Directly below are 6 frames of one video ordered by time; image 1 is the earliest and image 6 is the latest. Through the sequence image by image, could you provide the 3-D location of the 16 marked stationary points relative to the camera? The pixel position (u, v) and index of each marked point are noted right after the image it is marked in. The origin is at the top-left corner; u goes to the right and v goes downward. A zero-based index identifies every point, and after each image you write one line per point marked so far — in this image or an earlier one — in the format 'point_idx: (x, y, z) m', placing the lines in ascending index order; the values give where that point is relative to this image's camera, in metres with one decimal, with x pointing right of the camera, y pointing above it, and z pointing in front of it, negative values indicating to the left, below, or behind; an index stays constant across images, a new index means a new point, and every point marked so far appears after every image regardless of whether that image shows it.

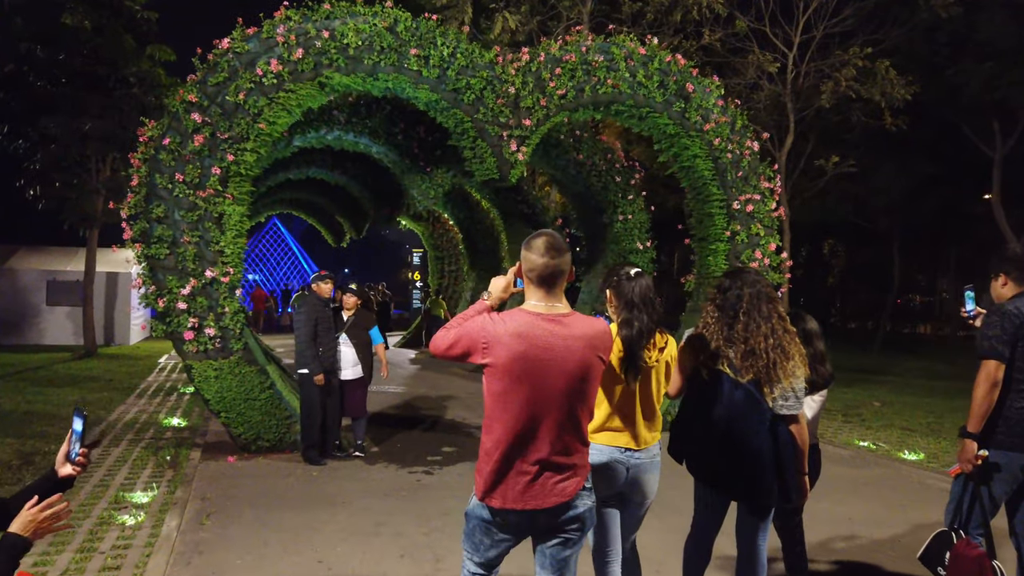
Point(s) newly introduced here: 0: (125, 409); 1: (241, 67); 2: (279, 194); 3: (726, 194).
0: (-6.0, -1.9, +12.1) m
1: (-3.0, +2.5, +8.7) m
2: (-5.6, +2.3, +18.6) m
3: (+2.9, +1.3, +10.8) m
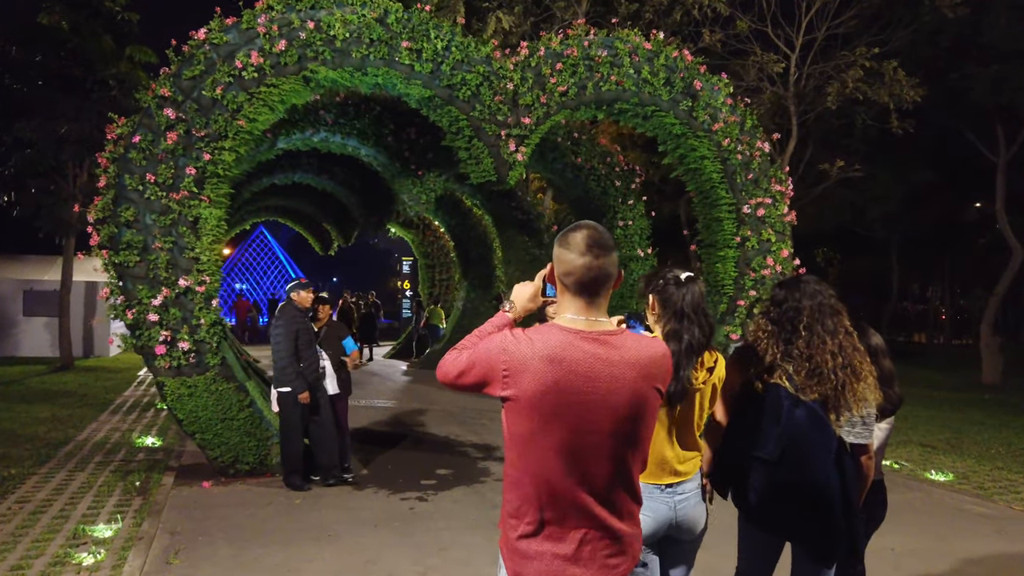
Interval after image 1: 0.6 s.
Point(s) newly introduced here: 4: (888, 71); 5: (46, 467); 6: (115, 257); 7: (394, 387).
0: (-6.1, -2.0, +11.4) m
1: (-3.0, +2.4, +8.1) m
2: (-5.7, +2.0, +17.9) m
3: (+2.9, +1.2, +10.2) m
4: (+6.7, +3.9, +13.9) m
5: (-5.3, -2.0, +8.9) m
6: (-4.0, +0.3, +7.8) m
7: (-2.5, -2.1, +16.4) m
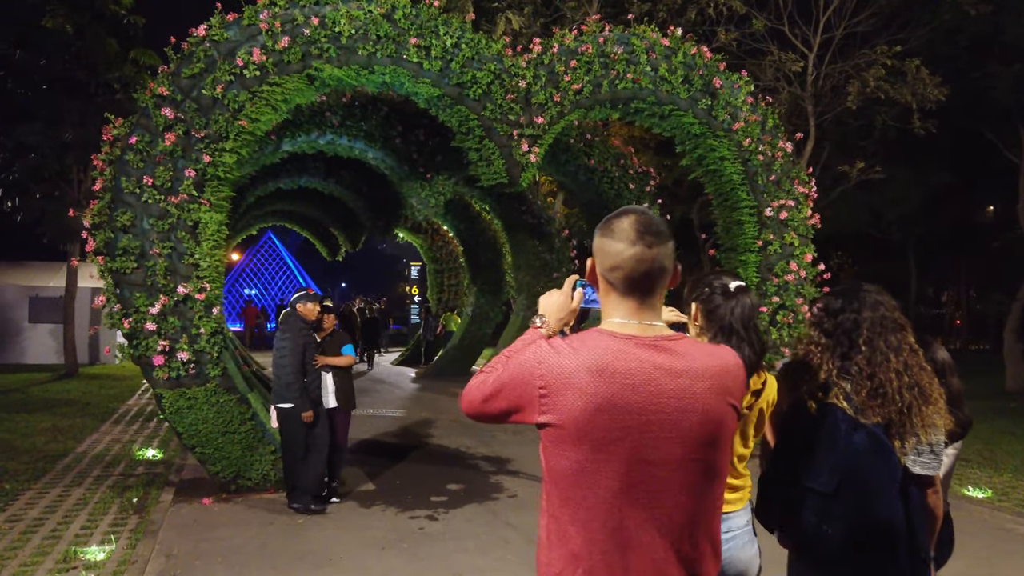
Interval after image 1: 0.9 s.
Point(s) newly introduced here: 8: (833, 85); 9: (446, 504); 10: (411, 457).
0: (-5.9, -2.1, +11.1) m
1: (-2.9, +2.3, +7.7) m
2: (-5.5, +1.9, +17.6) m
3: (+3.1, +1.1, +9.8) m
4: (+6.9, +3.8, +13.5) m
5: (-5.1, -2.1, +8.5) m
6: (-3.9, +0.2, +7.5) m
7: (-2.2, -2.2, +16.0) m
8: (+6.6, +4.2, +16.0) m
9: (-0.6, -2.1, +7.5) m
10: (-1.3, -2.1, +9.7) m
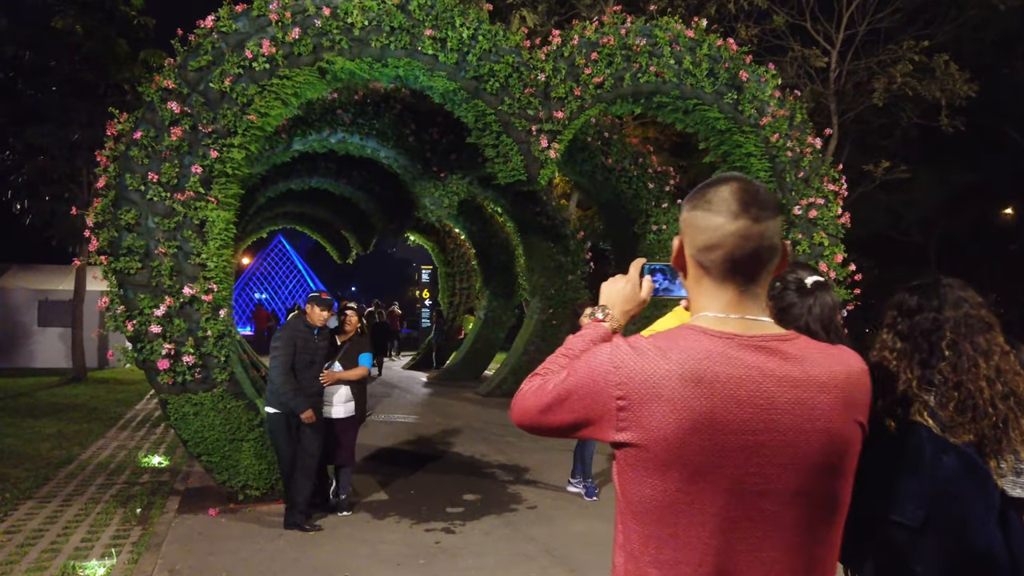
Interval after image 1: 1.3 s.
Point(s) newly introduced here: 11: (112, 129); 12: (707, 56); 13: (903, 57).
0: (-5.7, -2.2, +10.8) m
1: (-2.7, +2.3, +7.4) m
2: (-5.2, +1.8, +17.4) m
3: (+3.3, +1.1, +9.4) m
4: (+7.2, +3.8, +13.1) m
5: (-4.9, -2.1, +8.2) m
6: (-3.7, +0.2, +7.2) m
7: (-2.0, -2.3, +15.7) m
8: (+6.9, +4.1, +15.6) m
9: (-0.5, -2.1, +7.2) m
10: (-1.0, -2.1, +9.3) m
11: (-3.9, +1.5, +7.5) m
12: (+2.3, +2.7, +9.1) m
13: (+6.9, +4.1, +13.8) m
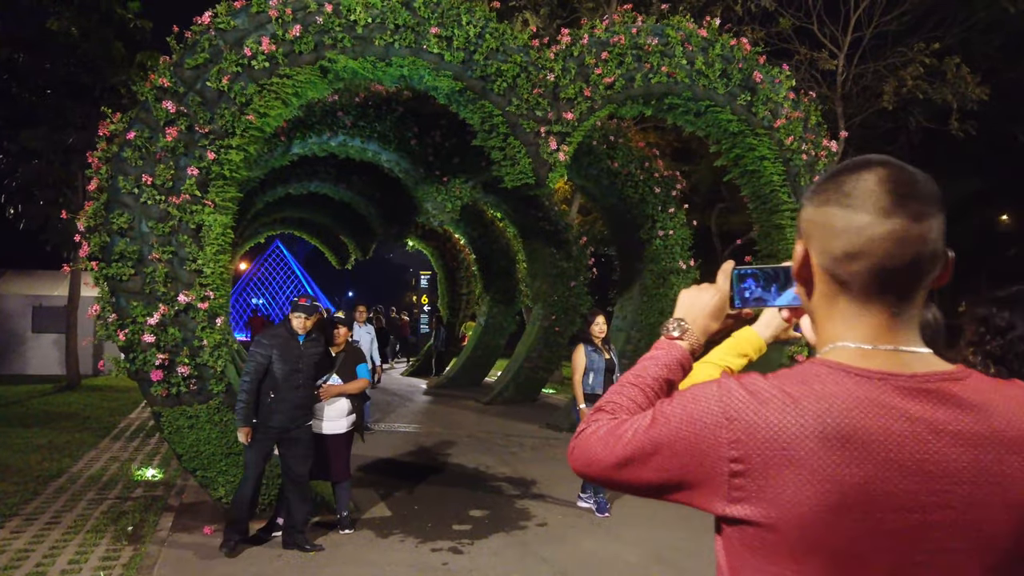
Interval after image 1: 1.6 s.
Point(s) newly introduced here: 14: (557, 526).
0: (-5.6, -2.2, +10.4) m
1: (-2.6, +2.2, +7.2) m
2: (-5.1, +1.7, +17.1) m
3: (+3.4, +1.0, +9.1) m
4: (+7.2, +3.6, +12.9) m
5: (-4.9, -2.2, +7.9) m
6: (-3.6, +0.2, +6.9) m
7: (-1.9, -2.4, +15.4) m
8: (+6.9, +4.0, +15.3) m
9: (-0.4, -2.2, +6.9) m
10: (-1.0, -2.2, +9.0) m
11: (-3.8, +1.5, +7.2) m
12: (+2.4, +2.6, +8.8) m
13: (+7.0, +4.0, +13.6) m
14: (+0.4, -2.2, +7.2) m
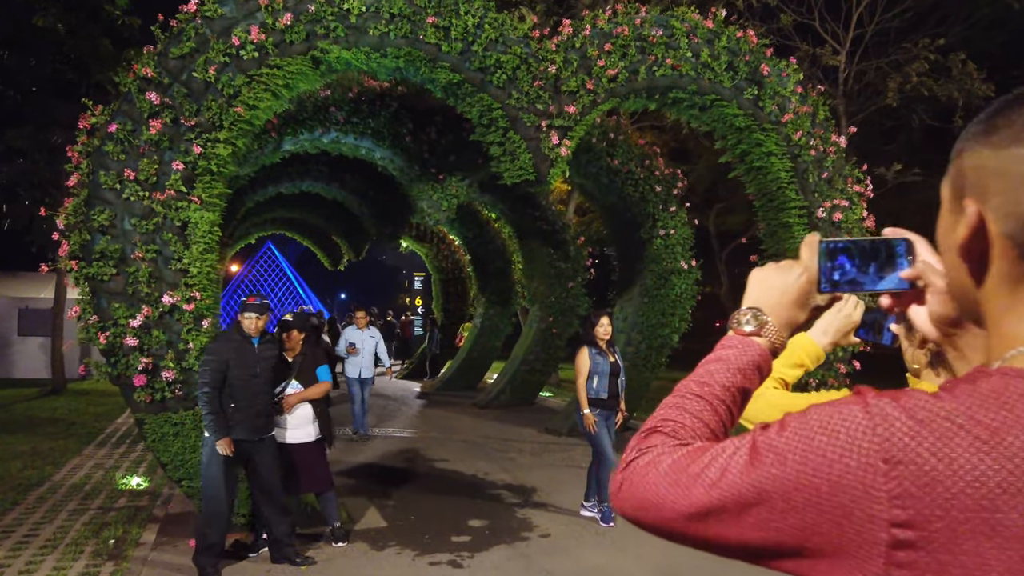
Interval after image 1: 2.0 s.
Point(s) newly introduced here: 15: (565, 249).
0: (-5.6, -2.3, +10.1) m
1: (-2.6, +2.2, +6.8) m
2: (-5.2, +1.7, +16.7) m
3: (+3.3, +1.0, +8.9) m
4: (+7.2, +3.6, +12.6) m
5: (-4.9, -2.2, +7.5) m
6: (-3.6, +0.2, +6.6) m
7: (-2.0, -2.4, +15.0) m
8: (+6.8, +4.0, +15.1) m
9: (-0.4, -2.2, +6.6) m
10: (-1.0, -2.2, +8.7) m
11: (-3.8, +1.5, +6.9) m
12: (+2.3, +2.6, +8.5) m
13: (+6.9, +4.0, +13.3) m
14: (+0.4, -2.2, +6.9) m
15: (+1.1, +0.8, +16.0) m
